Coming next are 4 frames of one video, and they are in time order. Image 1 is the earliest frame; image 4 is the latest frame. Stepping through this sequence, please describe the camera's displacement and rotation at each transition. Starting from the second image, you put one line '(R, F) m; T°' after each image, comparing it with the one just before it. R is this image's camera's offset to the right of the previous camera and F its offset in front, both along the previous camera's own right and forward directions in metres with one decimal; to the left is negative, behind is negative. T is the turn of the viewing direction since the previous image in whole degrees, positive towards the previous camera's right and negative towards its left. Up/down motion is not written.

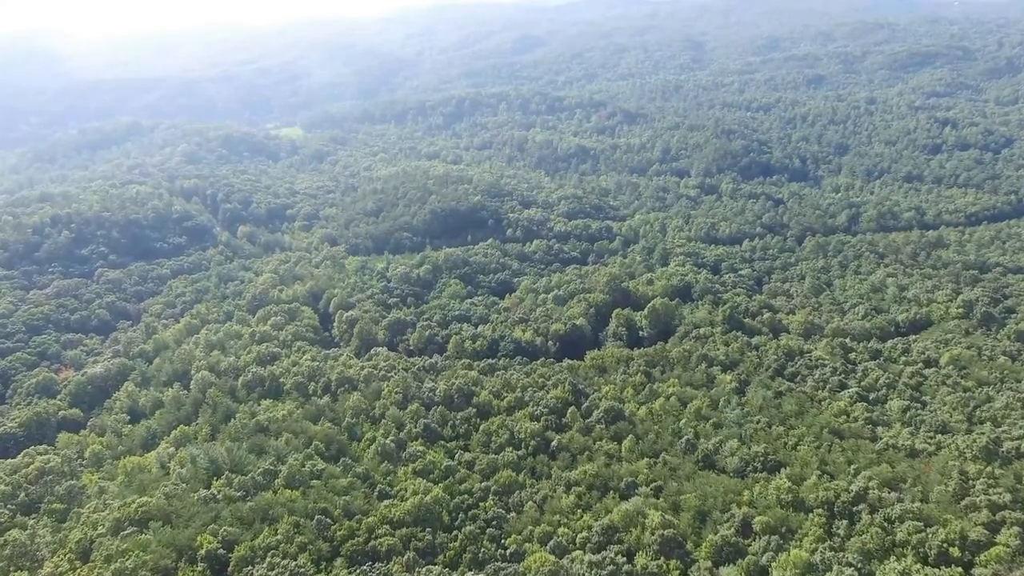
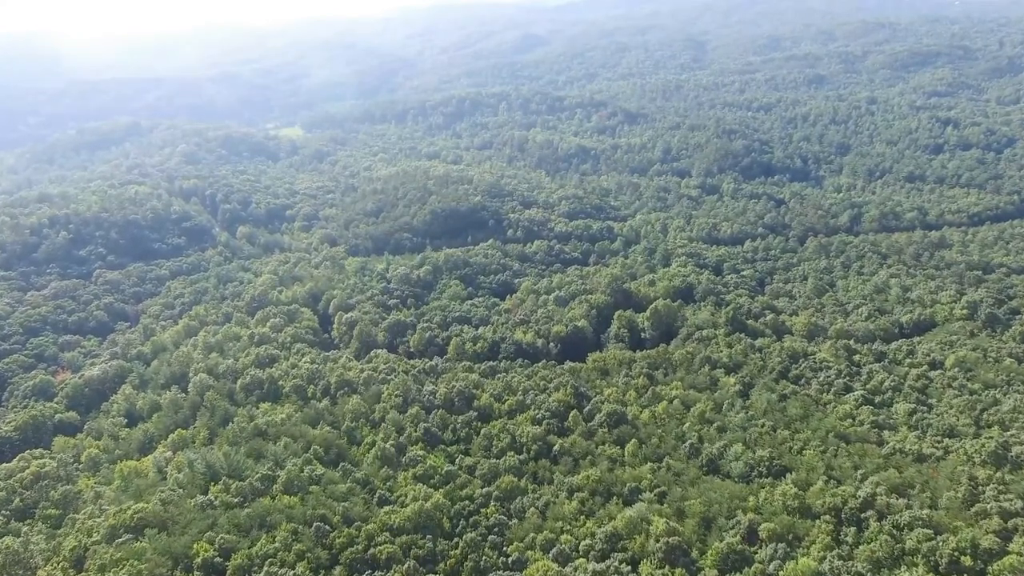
(-0.1, +0.5) m; 0°
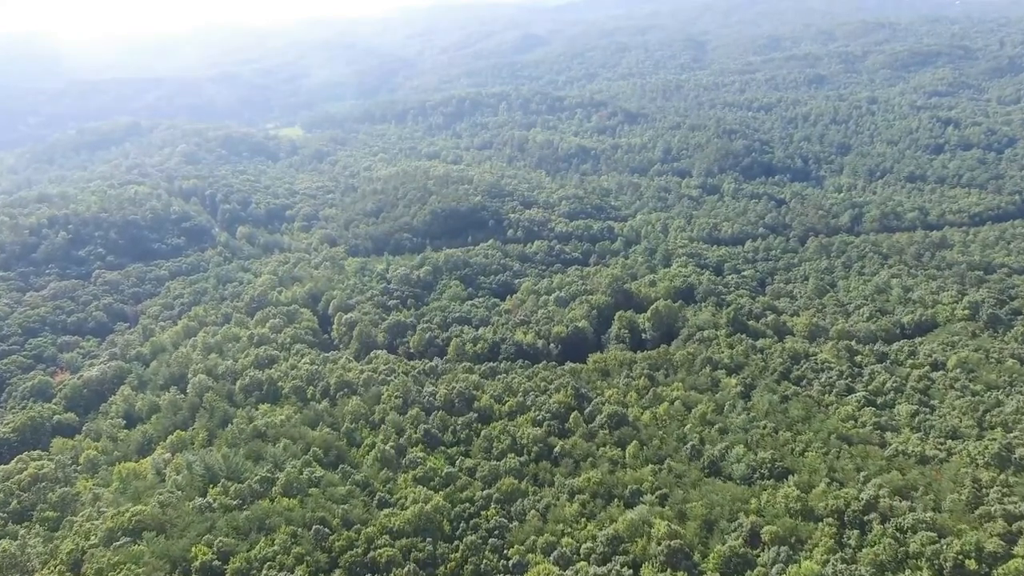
(0.0, +0.2) m; 0°
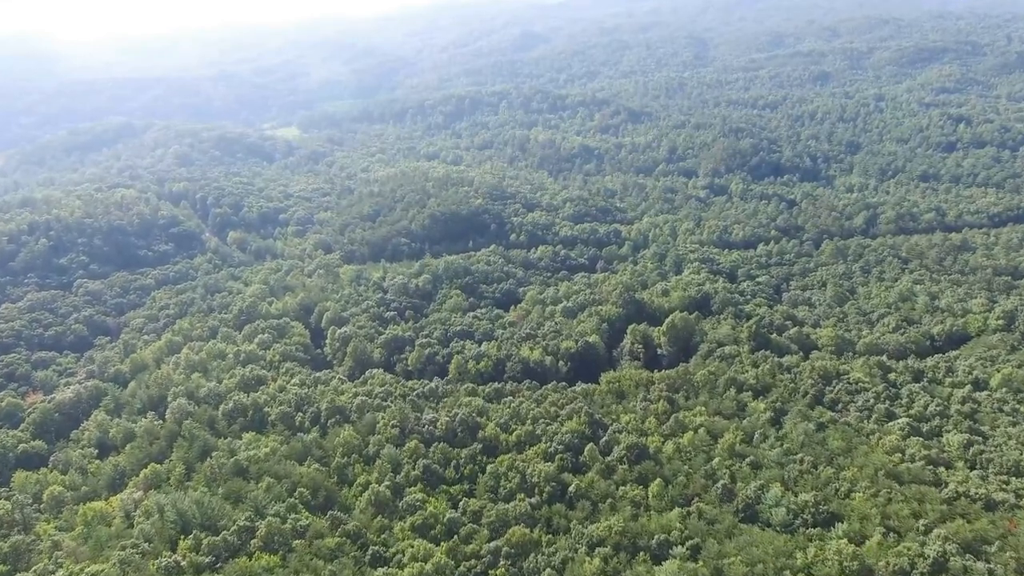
(-0.4, +3.9) m; 0°
